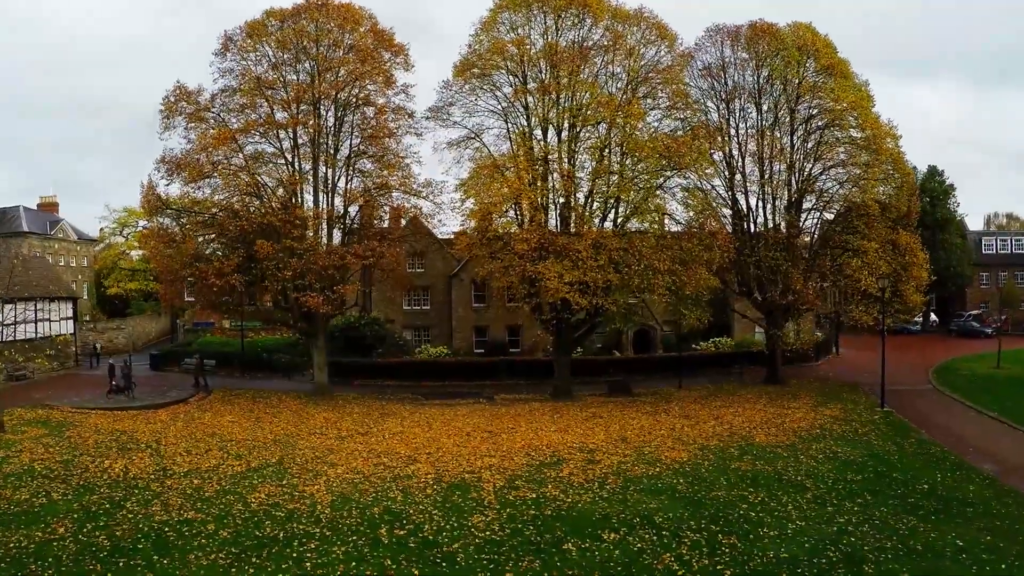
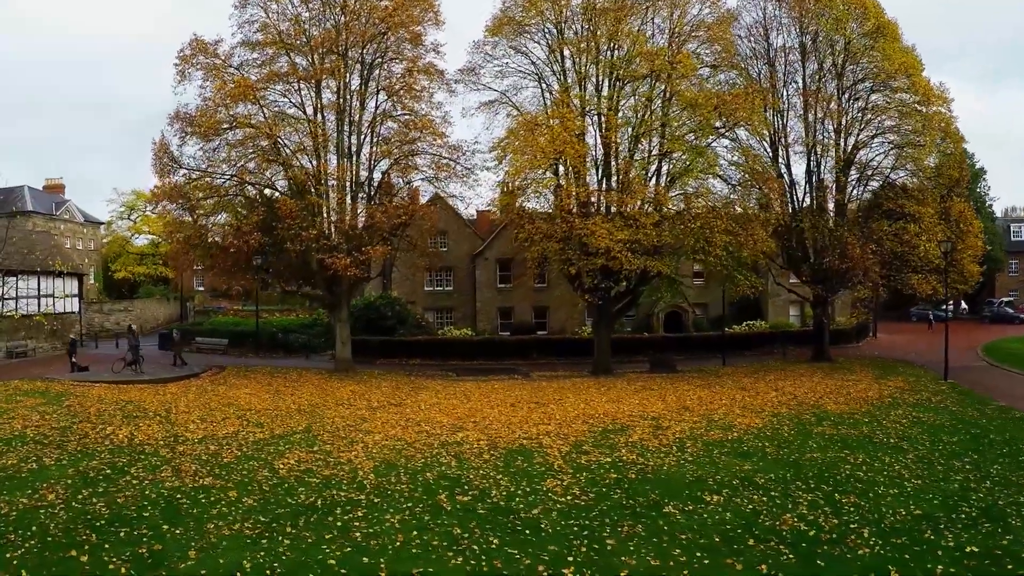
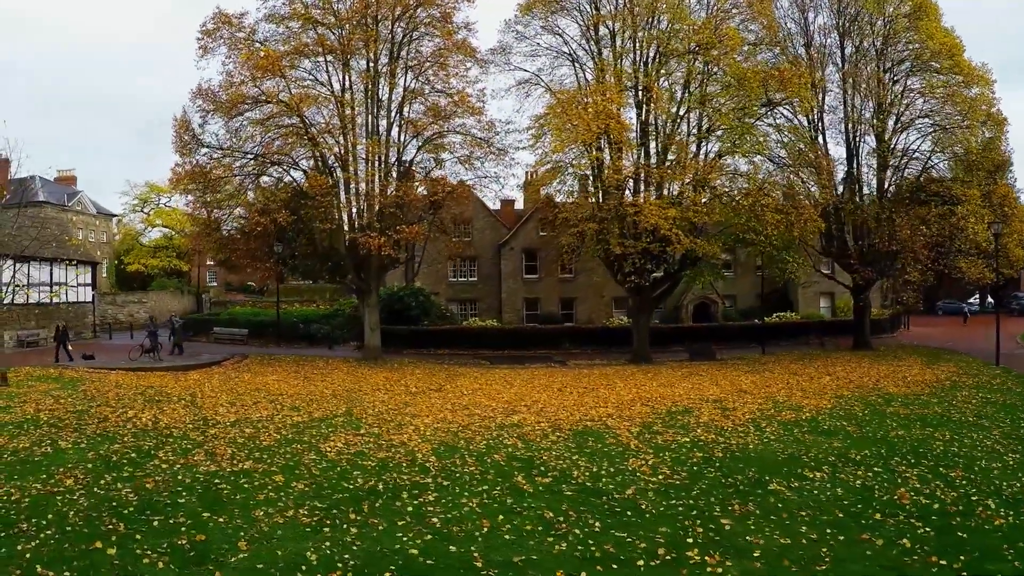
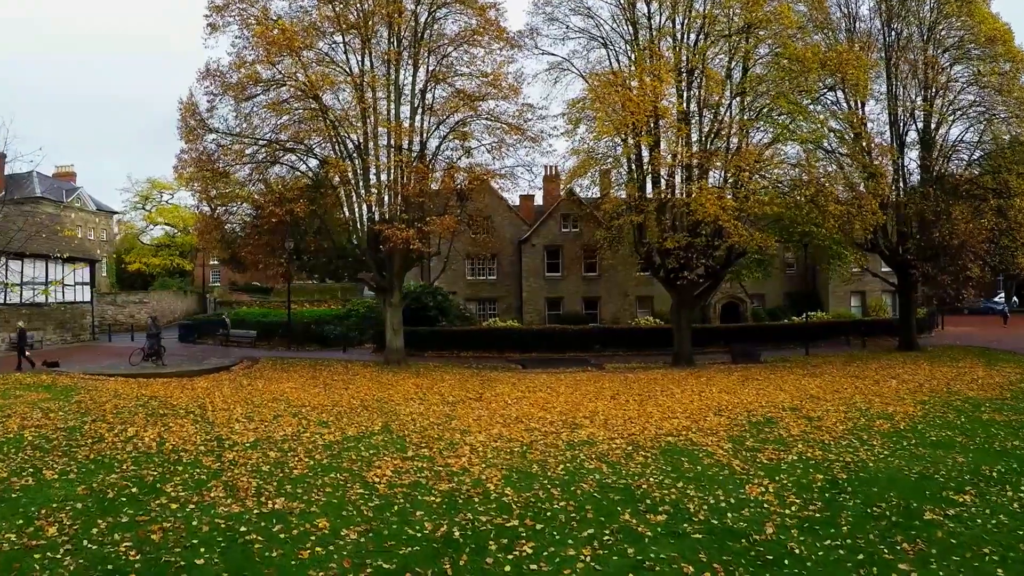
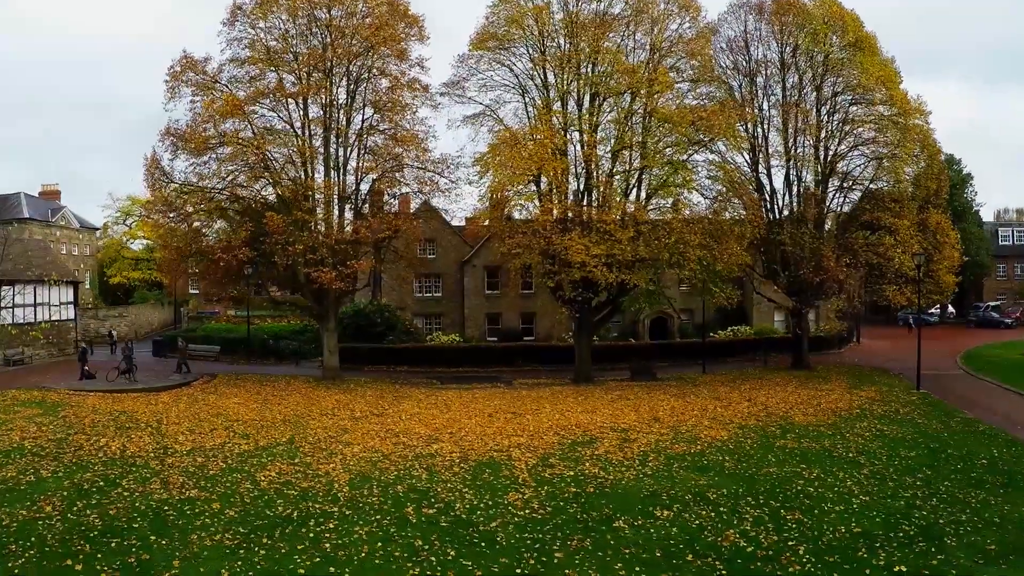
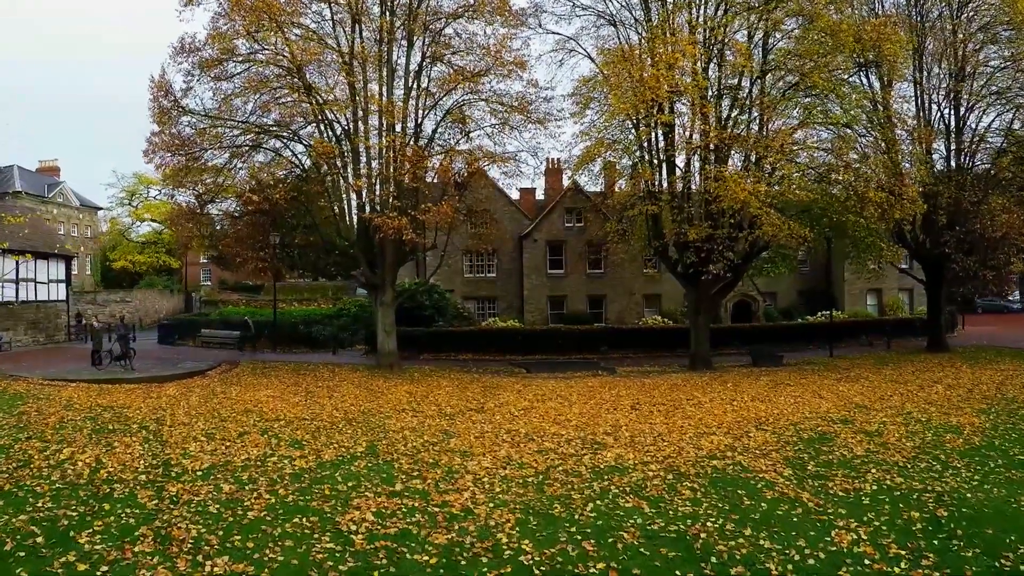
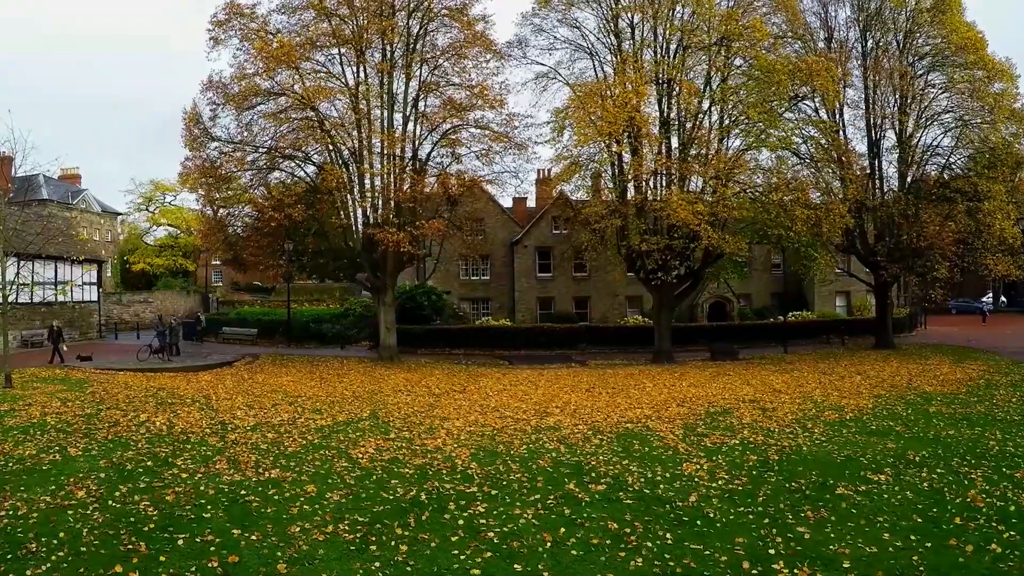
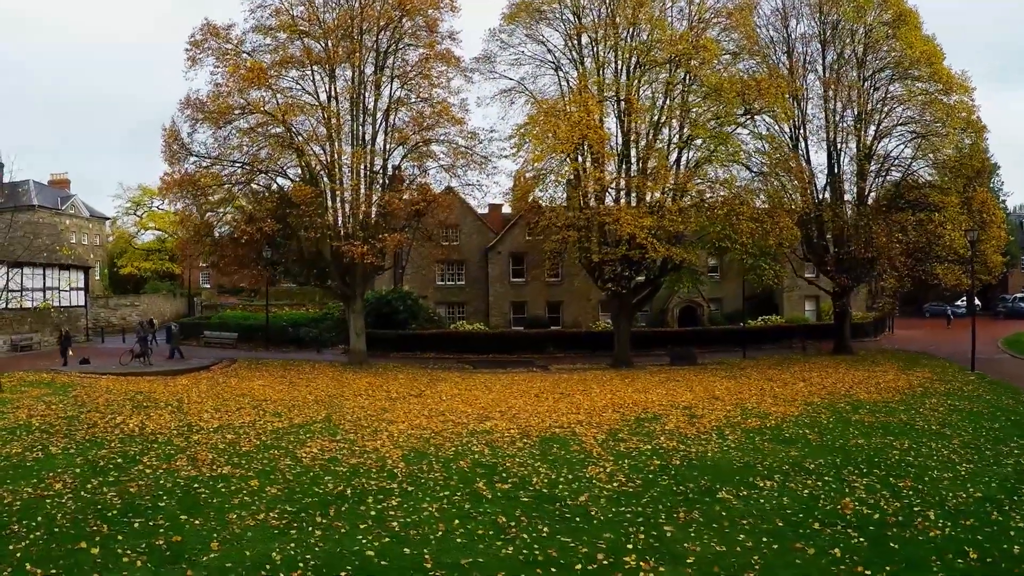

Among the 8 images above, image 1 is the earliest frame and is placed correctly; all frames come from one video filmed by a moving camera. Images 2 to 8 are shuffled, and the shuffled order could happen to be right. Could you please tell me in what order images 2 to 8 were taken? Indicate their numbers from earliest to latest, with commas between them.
5, 2, 8, 3, 7, 4, 6
